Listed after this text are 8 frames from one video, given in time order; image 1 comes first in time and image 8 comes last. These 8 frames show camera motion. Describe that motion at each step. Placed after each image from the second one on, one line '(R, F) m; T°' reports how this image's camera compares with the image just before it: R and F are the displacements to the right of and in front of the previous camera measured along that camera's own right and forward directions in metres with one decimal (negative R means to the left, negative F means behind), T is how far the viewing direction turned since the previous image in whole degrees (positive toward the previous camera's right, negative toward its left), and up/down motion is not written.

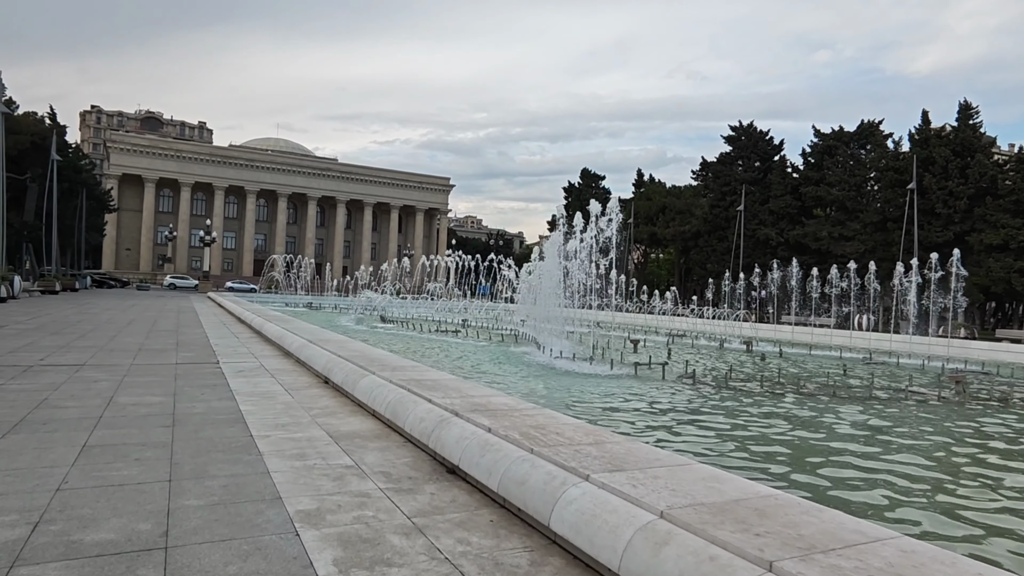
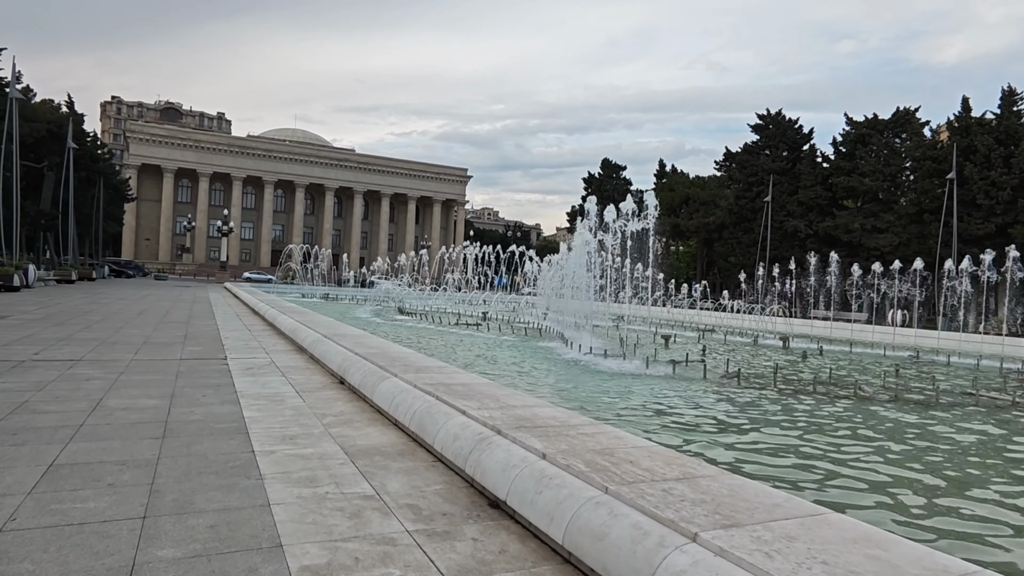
(-0.2, +0.9) m; -1°
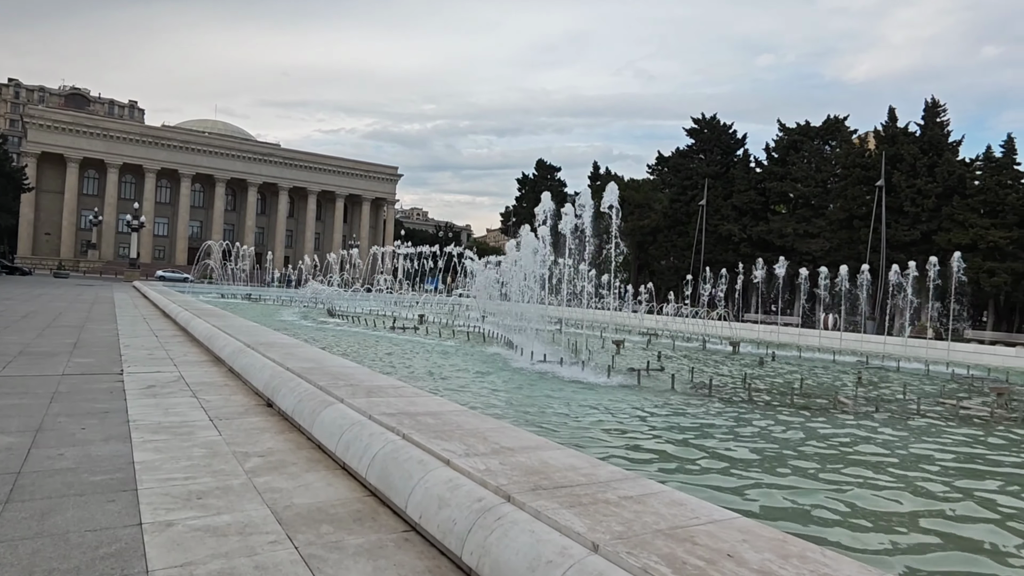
(-0.4, +1.2) m; +6°
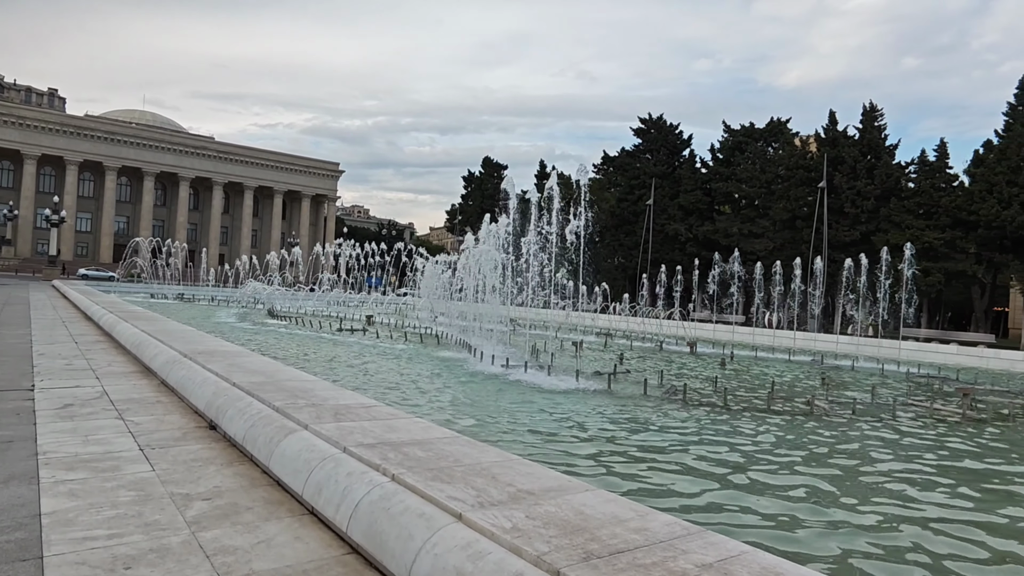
(-0.3, +0.7) m; +5°
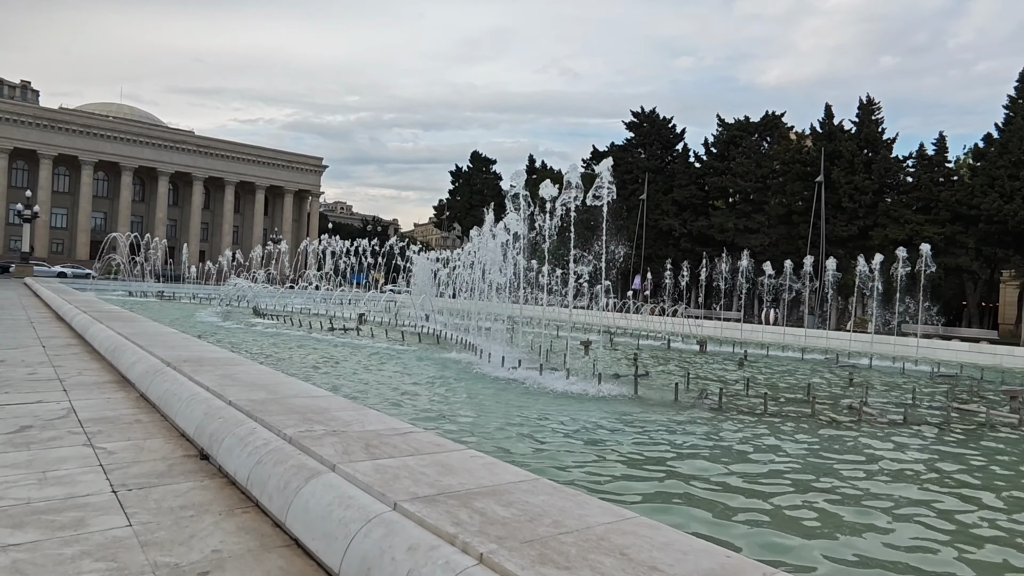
(-0.5, +0.9) m; +1°
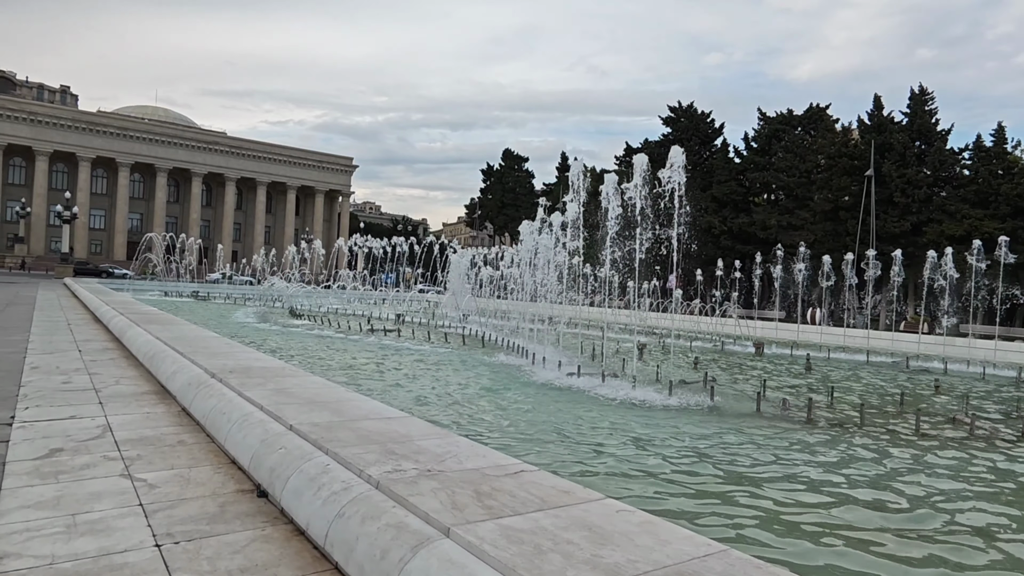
(-0.5, +0.7) m; -2°
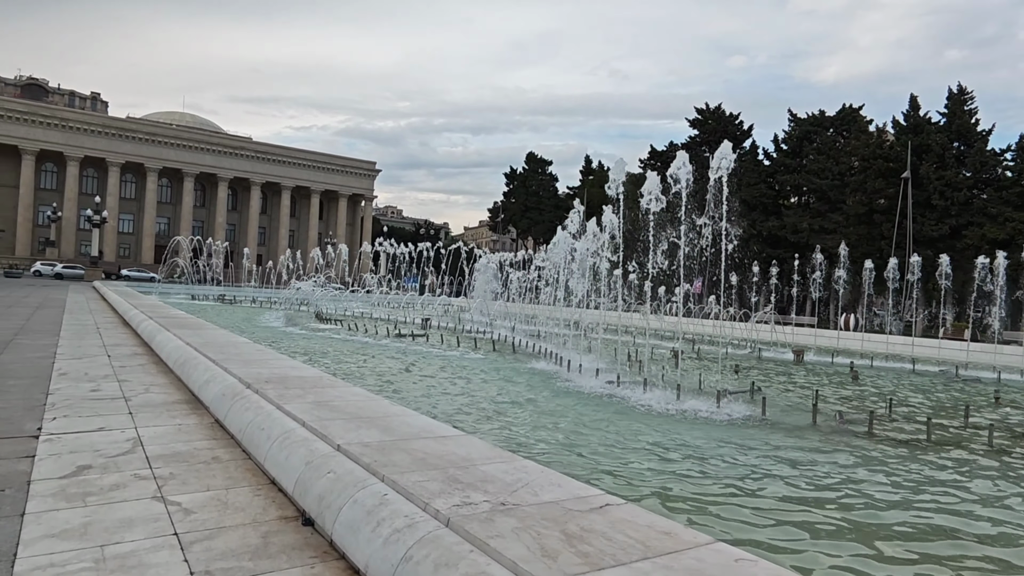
(-0.2, +0.4) m; -2°
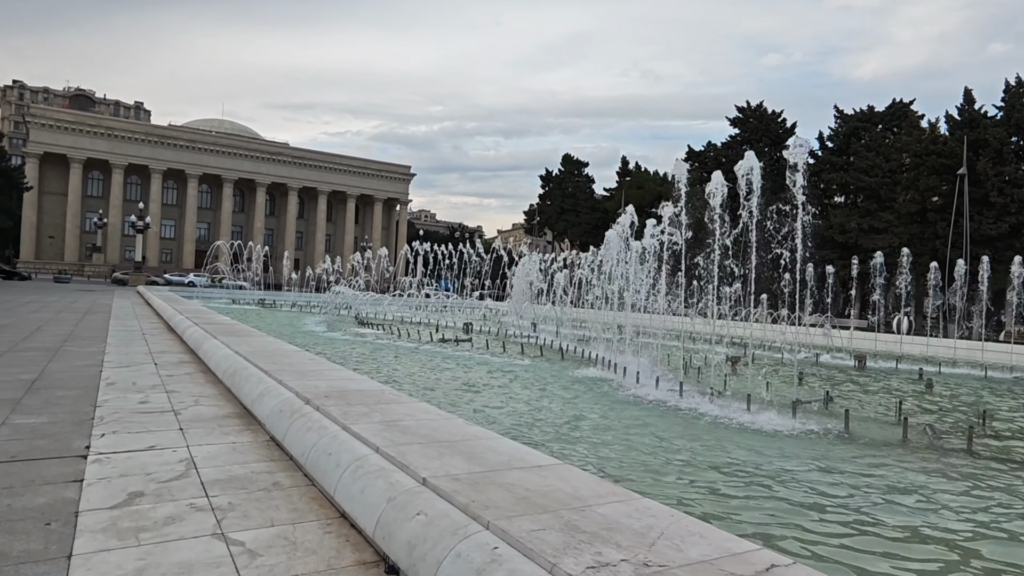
(-0.3, +0.5) m; -3°
